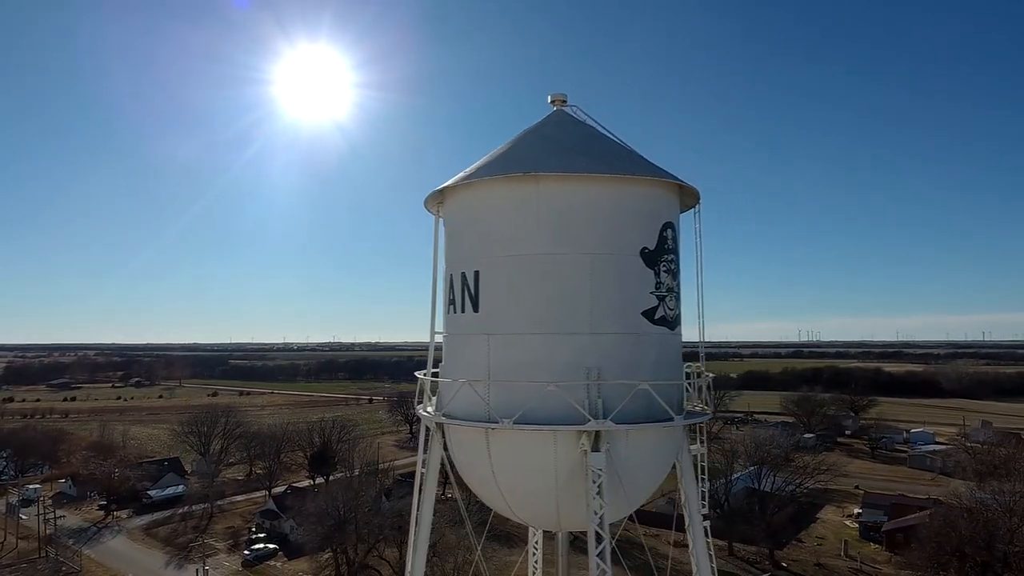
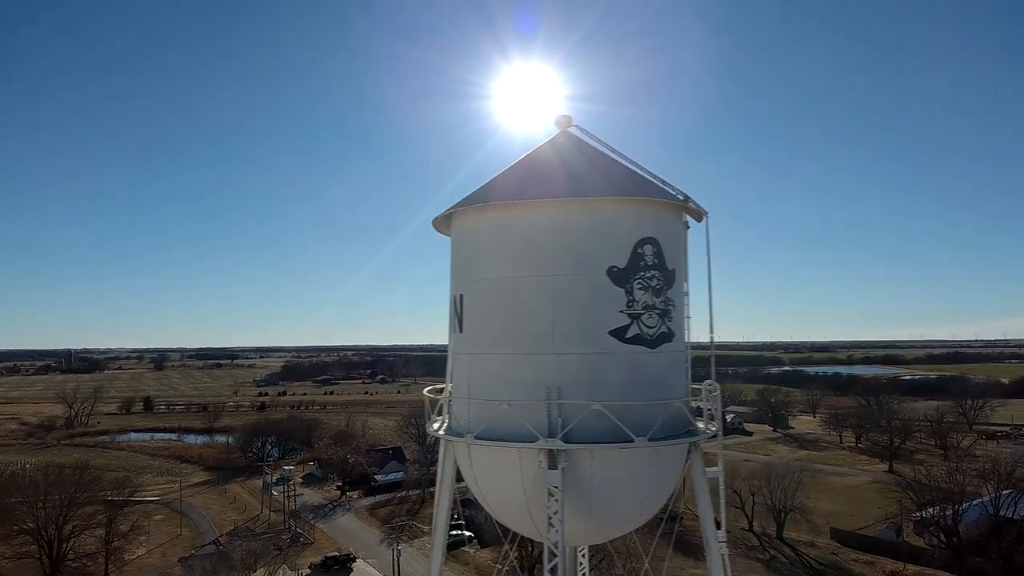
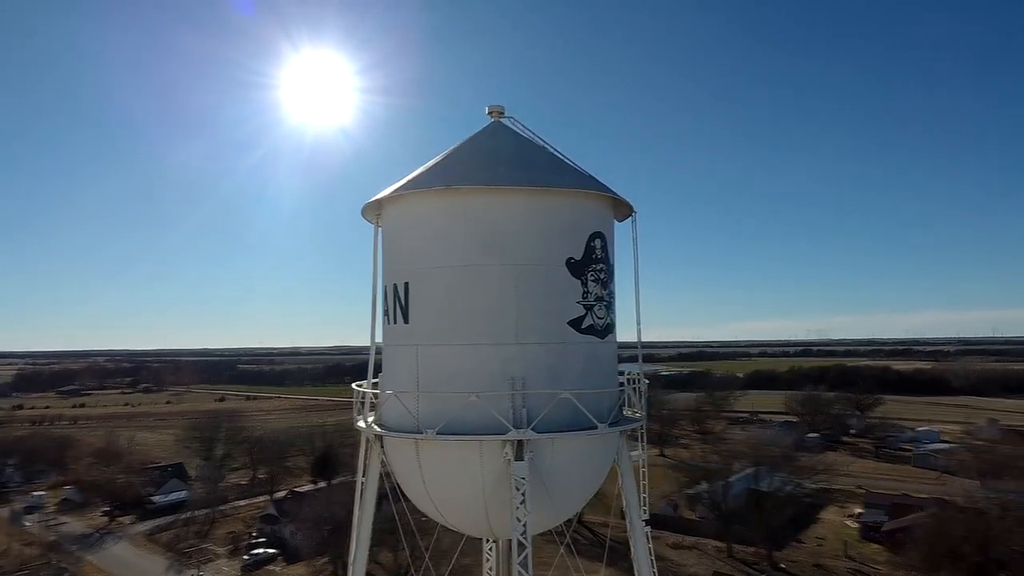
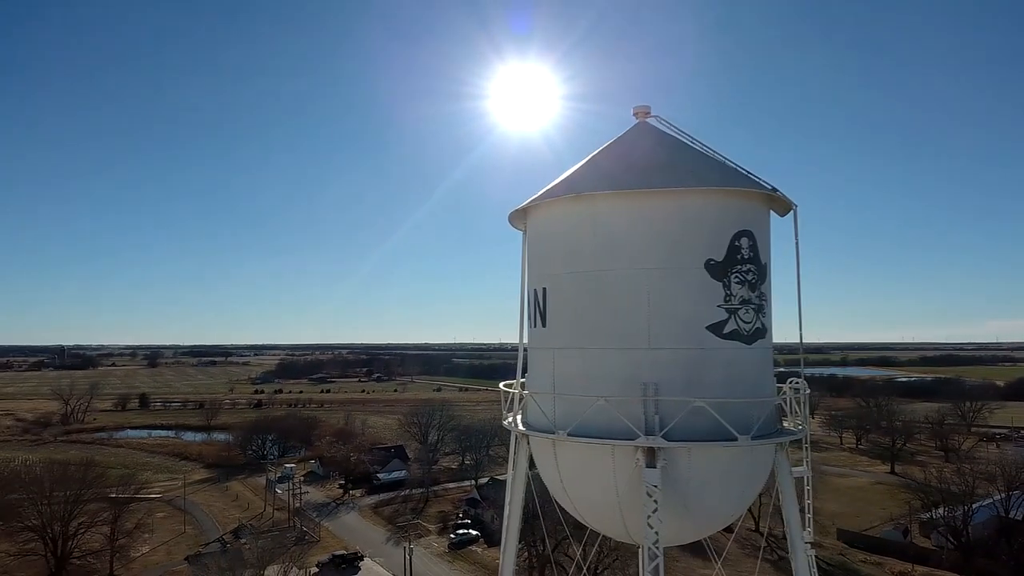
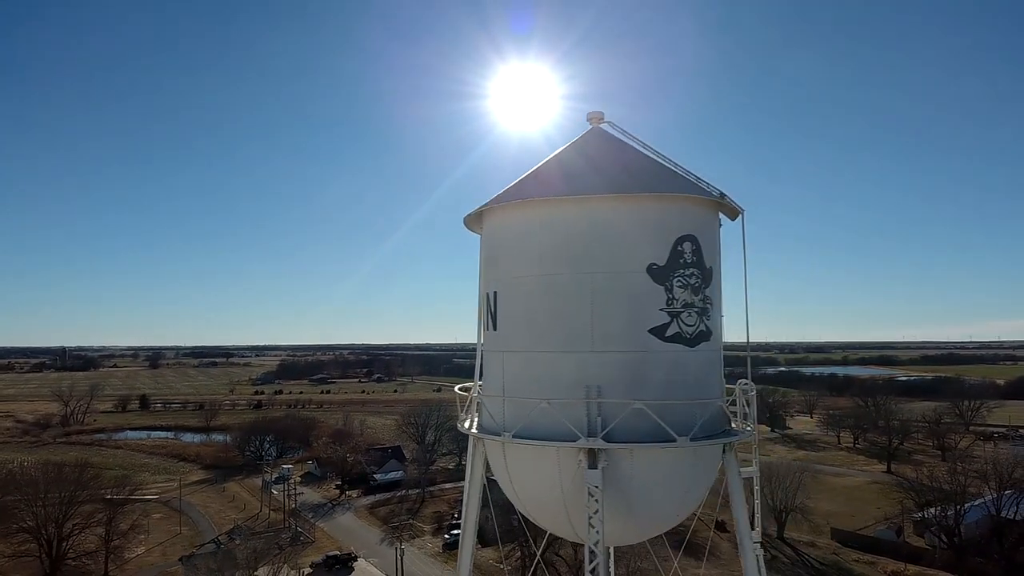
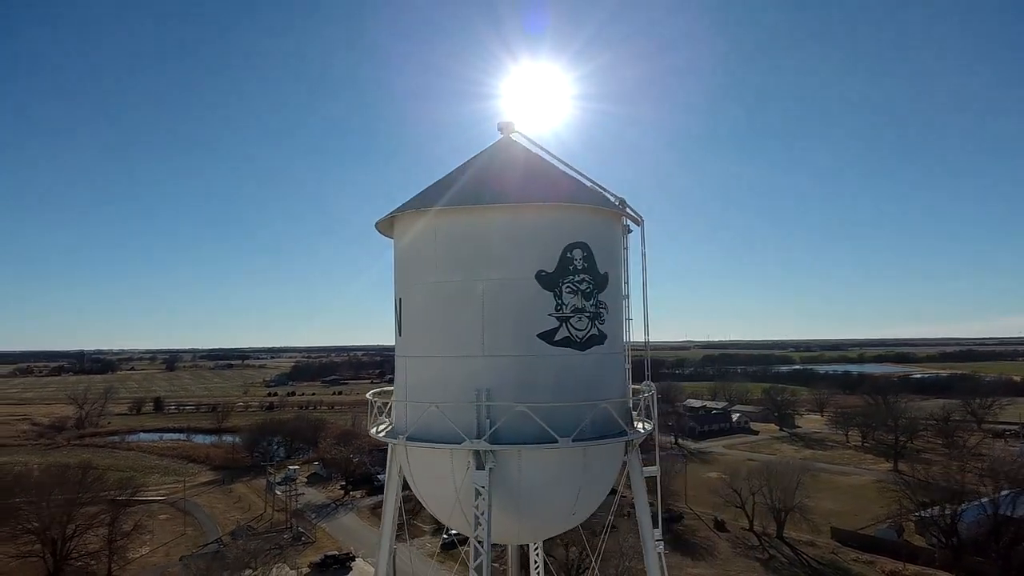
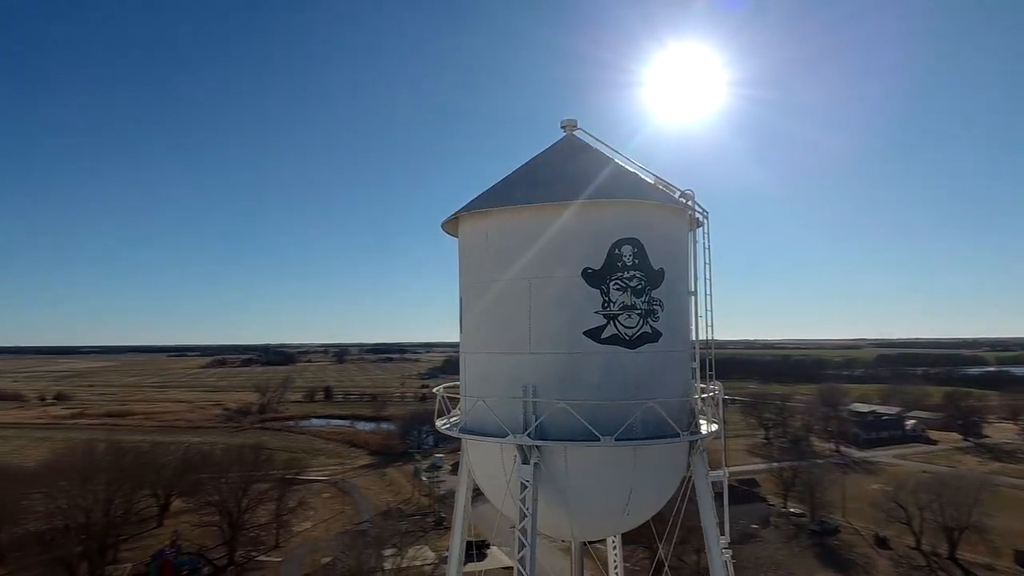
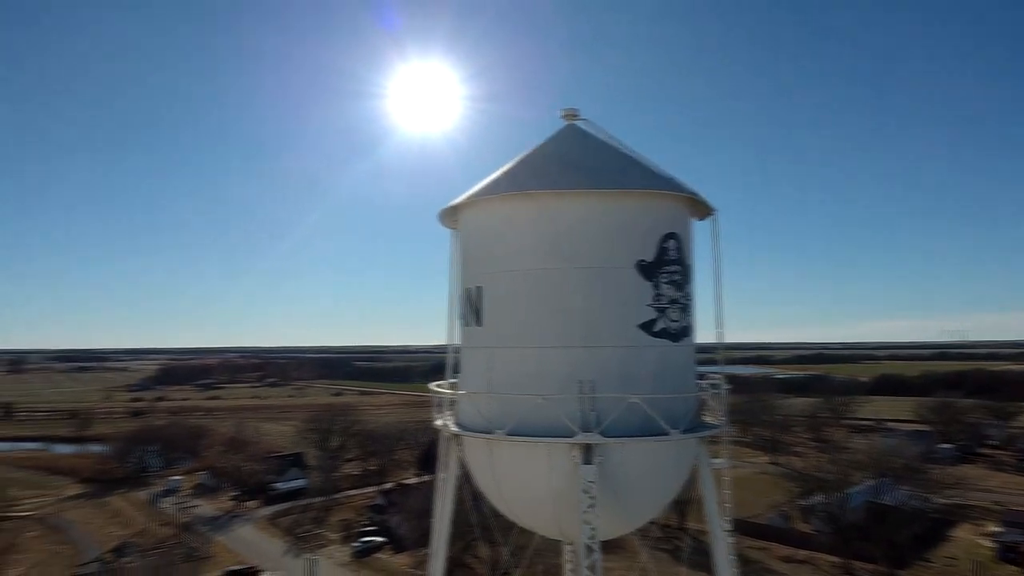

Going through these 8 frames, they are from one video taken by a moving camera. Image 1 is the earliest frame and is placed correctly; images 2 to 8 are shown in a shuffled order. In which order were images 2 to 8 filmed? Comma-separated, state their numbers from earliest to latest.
3, 8, 4, 5, 2, 6, 7
